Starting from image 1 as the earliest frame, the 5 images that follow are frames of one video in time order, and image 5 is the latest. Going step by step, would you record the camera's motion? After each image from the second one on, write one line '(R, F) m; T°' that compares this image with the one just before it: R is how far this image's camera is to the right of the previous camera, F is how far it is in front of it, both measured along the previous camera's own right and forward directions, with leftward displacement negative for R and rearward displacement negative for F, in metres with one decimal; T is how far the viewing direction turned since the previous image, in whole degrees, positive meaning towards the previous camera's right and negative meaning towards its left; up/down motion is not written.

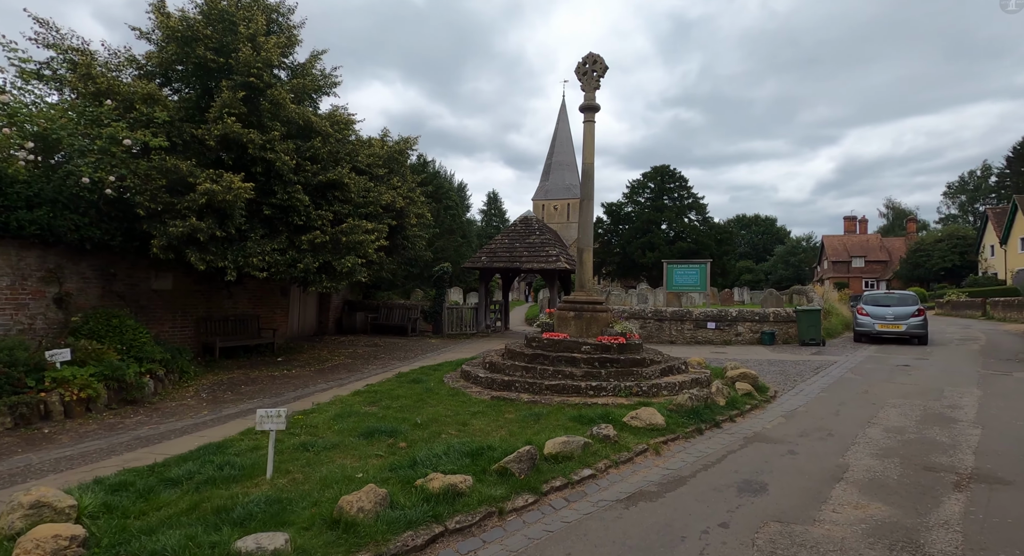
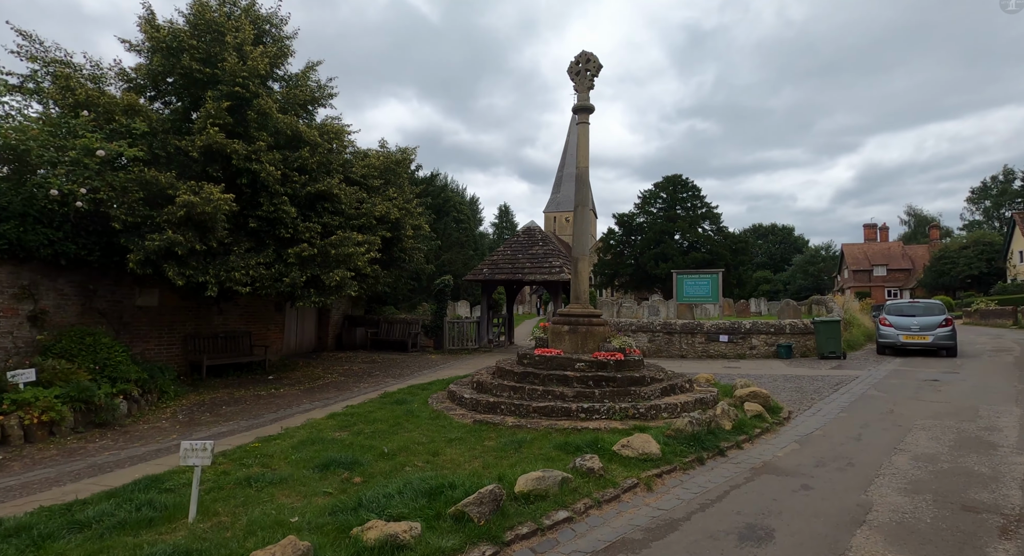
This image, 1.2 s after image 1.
(+0.4, +0.6) m; -2°
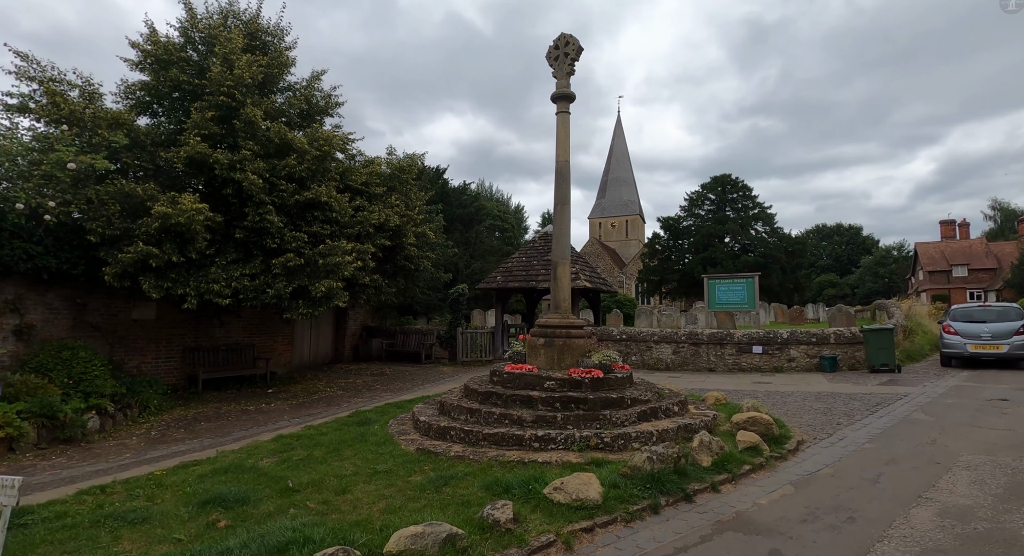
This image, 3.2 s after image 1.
(+1.2, +0.9) m; -6°
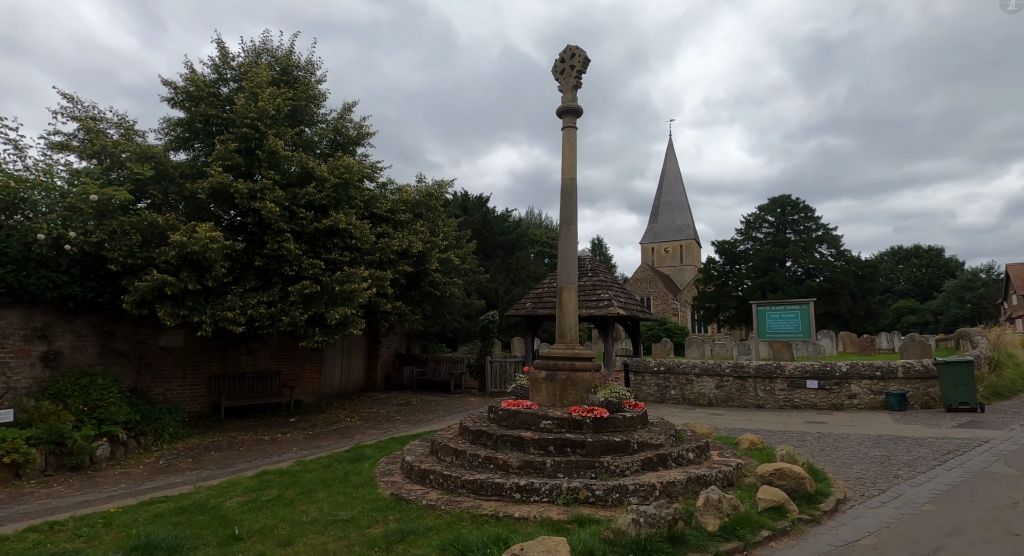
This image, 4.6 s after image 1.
(+0.7, +0.6) m; -6°
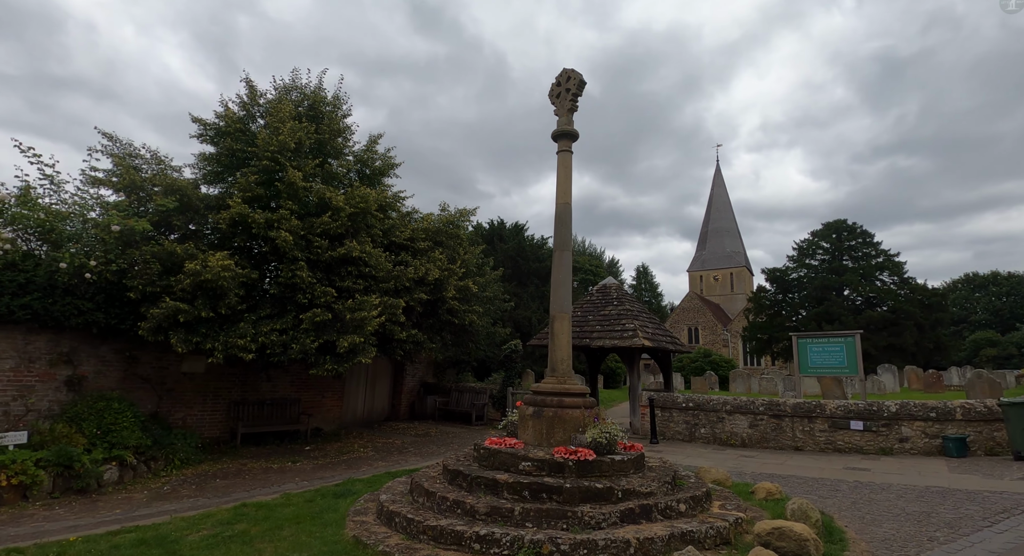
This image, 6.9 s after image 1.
(+0.7, +0.4) m; -5°
